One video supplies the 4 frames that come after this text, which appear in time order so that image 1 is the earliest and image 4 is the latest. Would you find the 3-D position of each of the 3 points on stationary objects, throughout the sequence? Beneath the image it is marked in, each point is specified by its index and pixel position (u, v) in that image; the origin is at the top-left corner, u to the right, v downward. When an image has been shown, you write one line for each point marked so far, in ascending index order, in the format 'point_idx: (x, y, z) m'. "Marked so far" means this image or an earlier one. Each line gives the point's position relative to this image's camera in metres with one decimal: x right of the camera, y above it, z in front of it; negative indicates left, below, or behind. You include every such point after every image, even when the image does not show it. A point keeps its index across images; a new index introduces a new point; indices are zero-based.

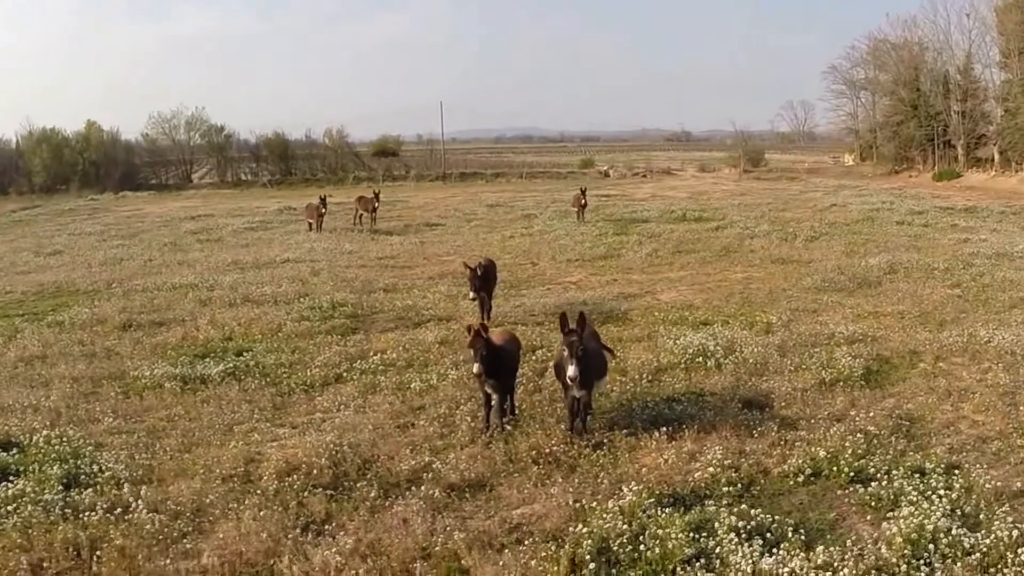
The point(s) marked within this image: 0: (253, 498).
0: (-2.5, -2.0, +8.0) m
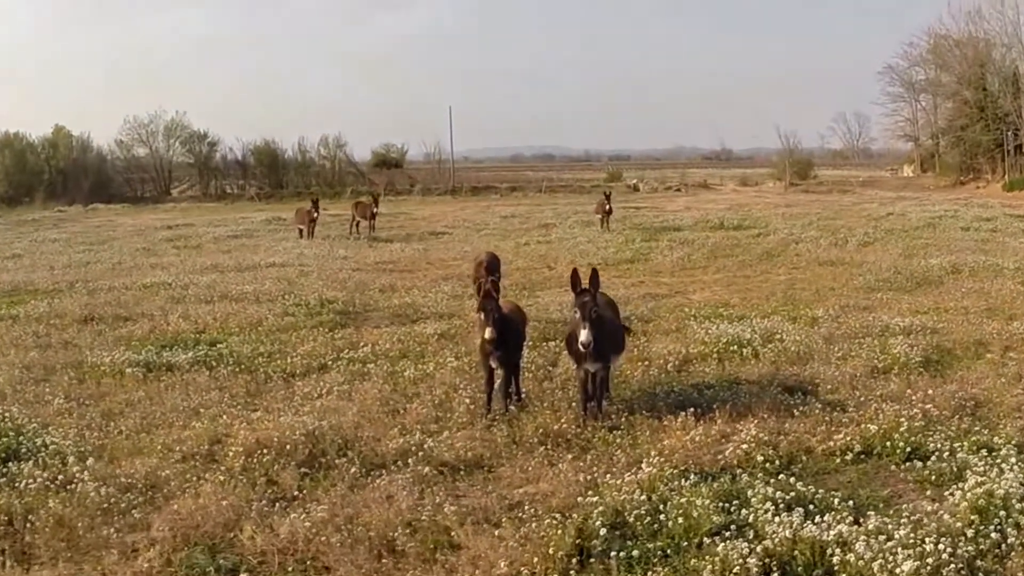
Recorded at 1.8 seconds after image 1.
0: (-2.7, -1.7, +7.5) m
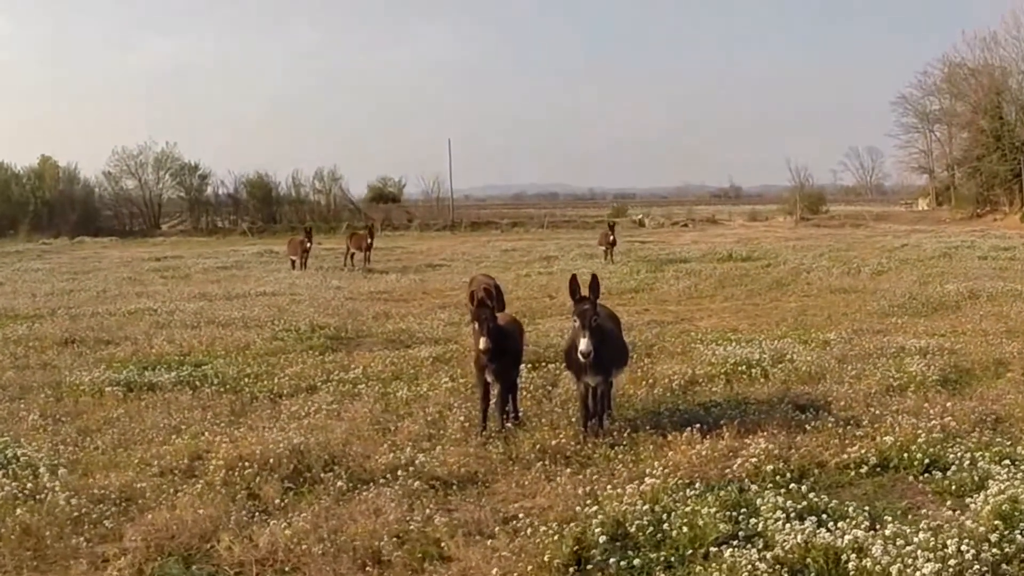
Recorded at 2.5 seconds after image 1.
0: (-2.8, -1.8, +7.2) m
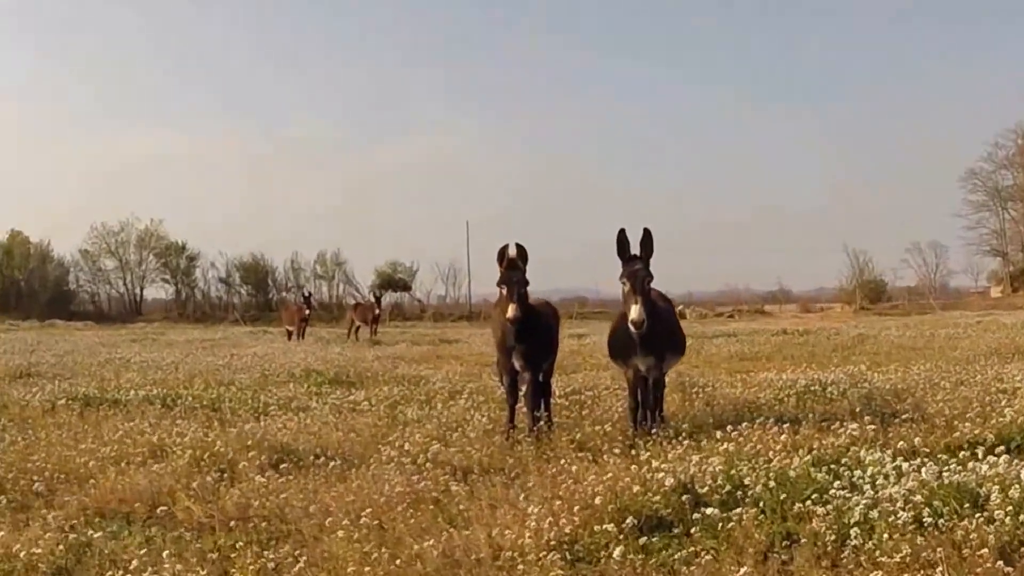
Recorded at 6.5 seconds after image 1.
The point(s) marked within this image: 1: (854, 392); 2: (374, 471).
0: (-2.7, -1.3, +5.9) m
1: (+5.7, -1.8, +13.8) m
2: (-1.2, -1.5, +6.6) m
